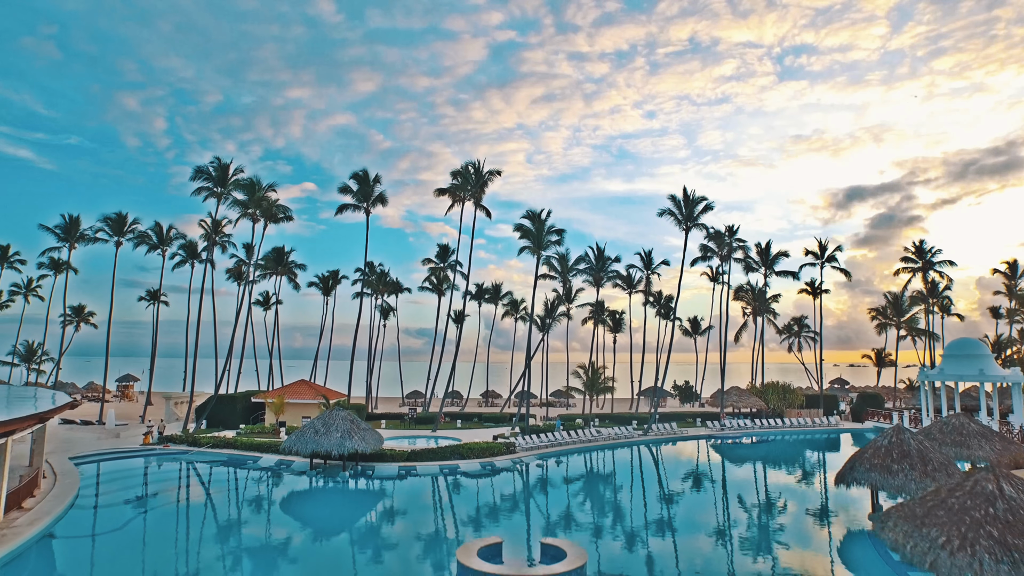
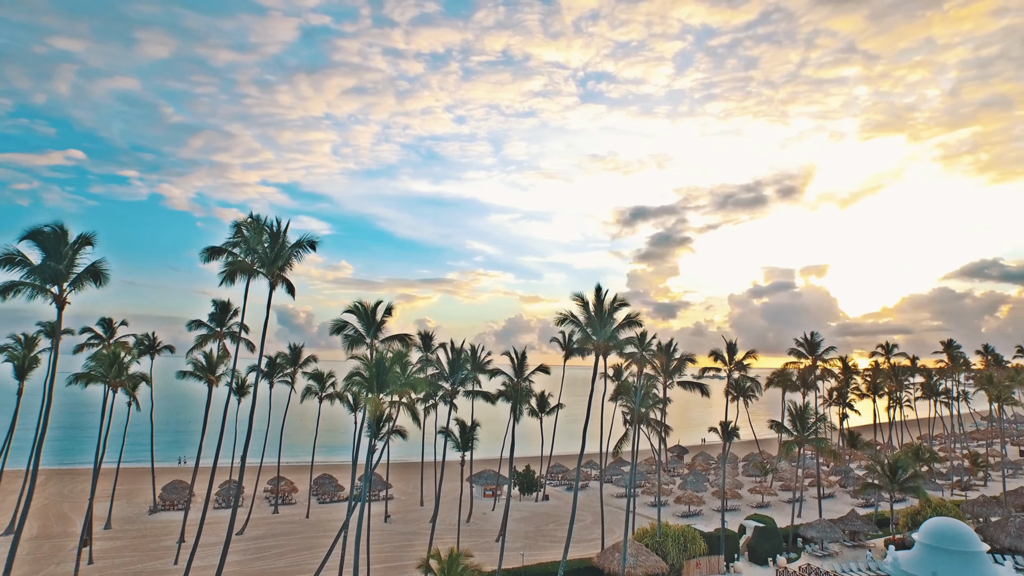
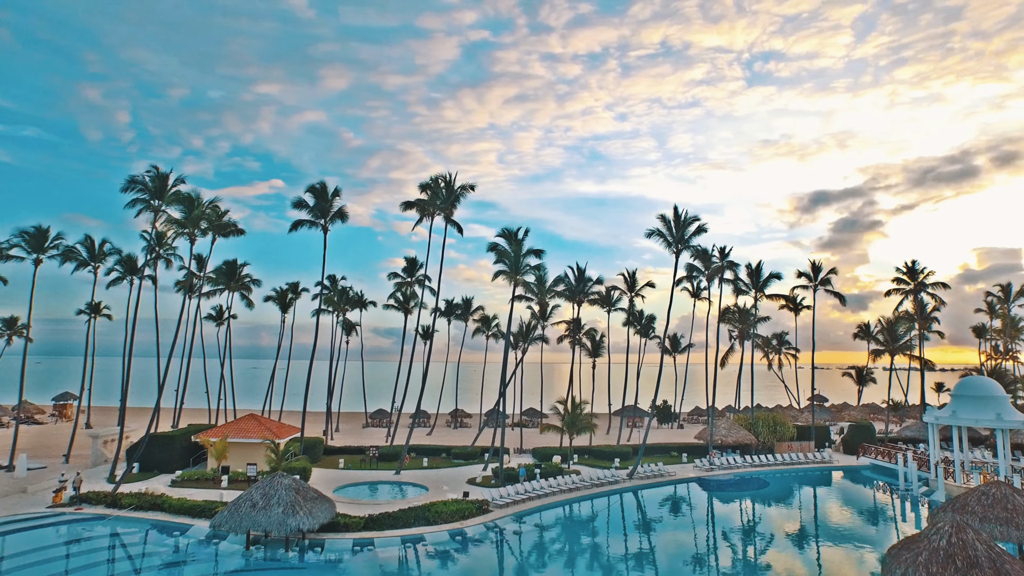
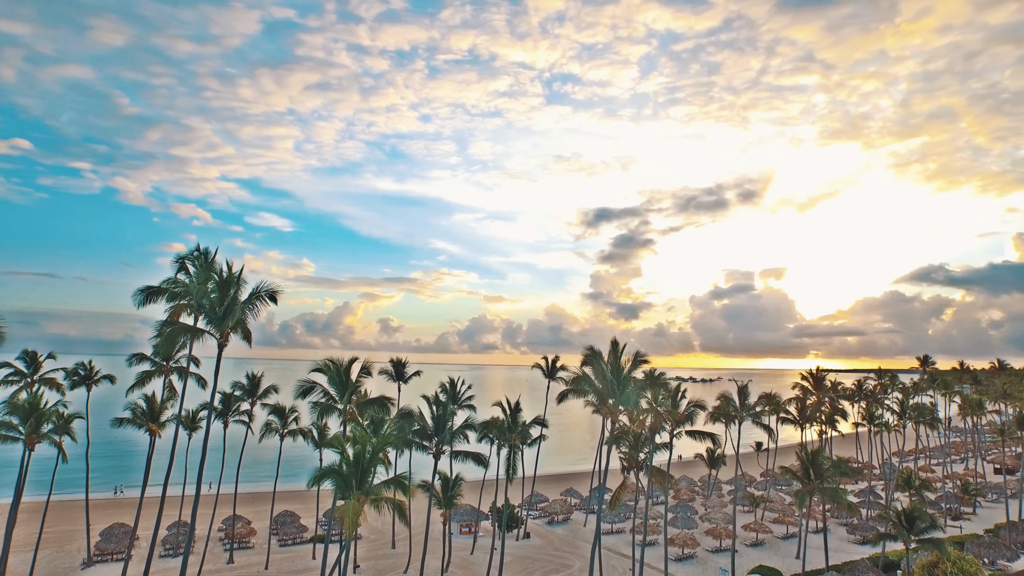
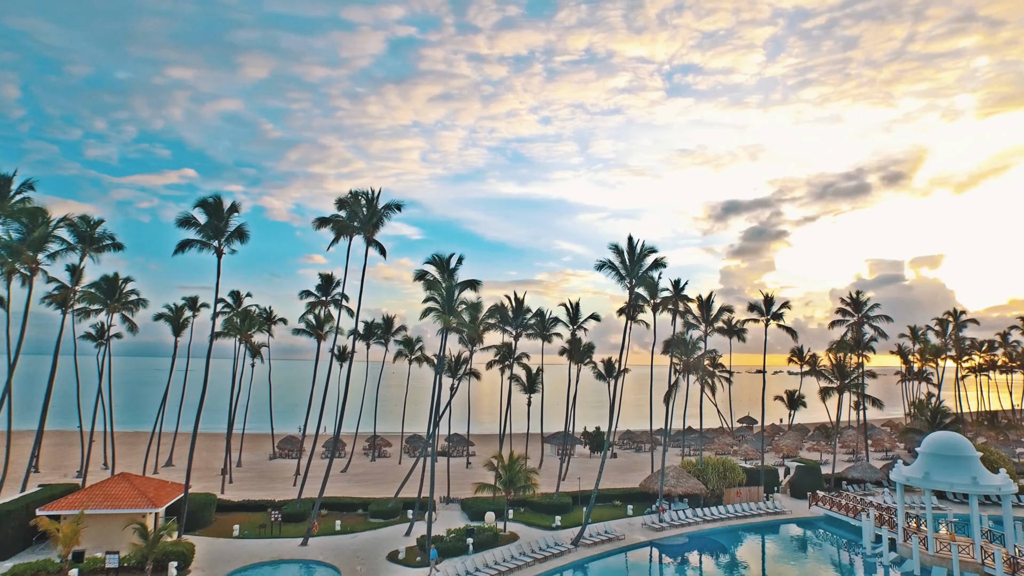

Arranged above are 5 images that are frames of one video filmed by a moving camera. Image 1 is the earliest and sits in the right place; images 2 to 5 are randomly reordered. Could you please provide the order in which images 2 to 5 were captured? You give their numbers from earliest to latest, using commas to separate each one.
3, 5, 2, 4
